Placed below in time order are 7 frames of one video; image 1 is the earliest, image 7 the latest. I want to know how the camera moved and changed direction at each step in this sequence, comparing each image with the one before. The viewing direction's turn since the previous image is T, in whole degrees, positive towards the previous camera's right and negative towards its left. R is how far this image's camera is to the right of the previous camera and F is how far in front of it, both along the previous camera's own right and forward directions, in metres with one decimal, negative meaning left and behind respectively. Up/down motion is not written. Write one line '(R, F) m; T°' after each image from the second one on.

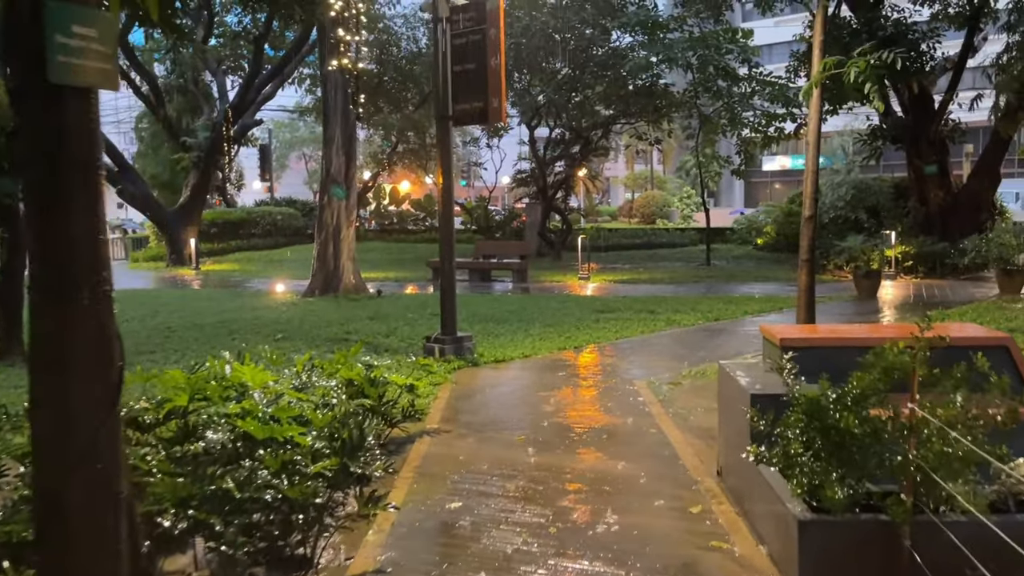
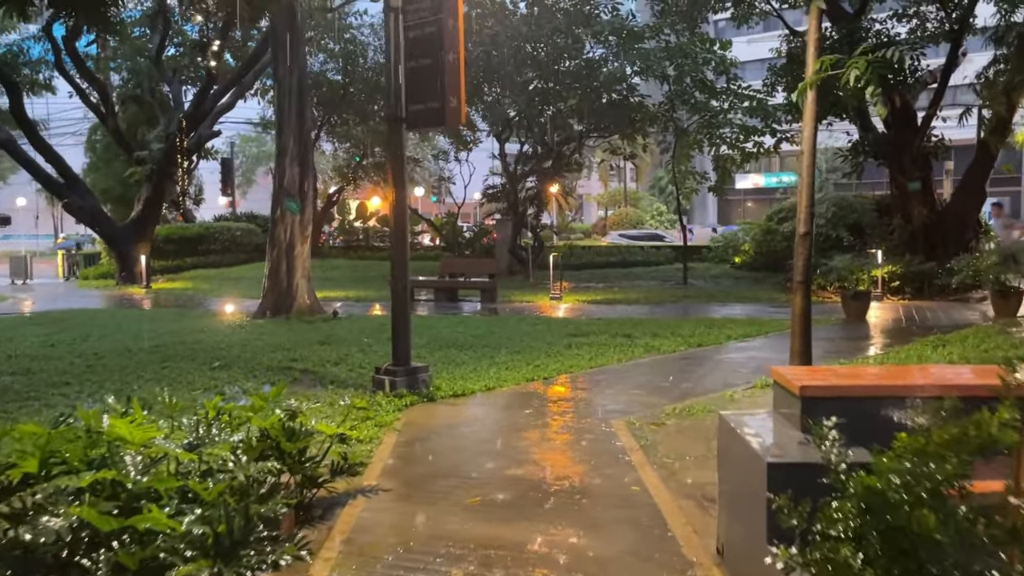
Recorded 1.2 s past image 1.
(+0.1, +1.1) m; +2°
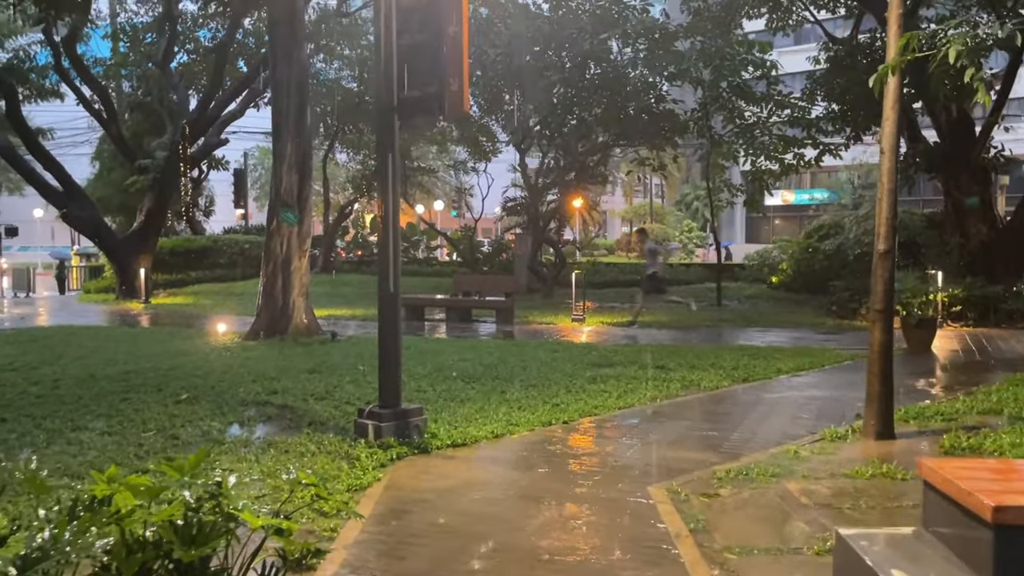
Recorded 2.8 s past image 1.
(+0.1, +1.6) m; -1°
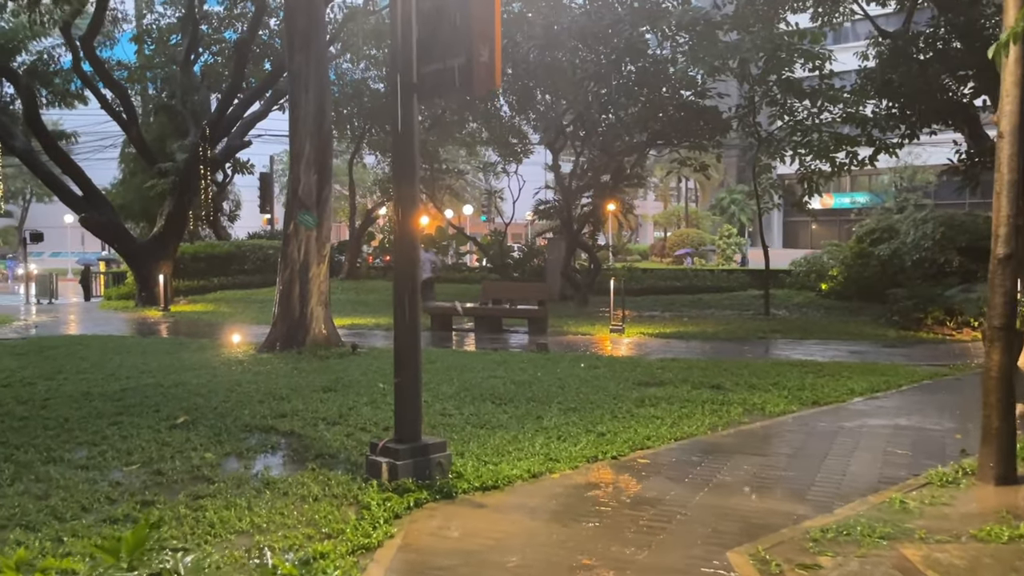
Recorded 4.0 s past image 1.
(-0.1, +1.1) m; -2°
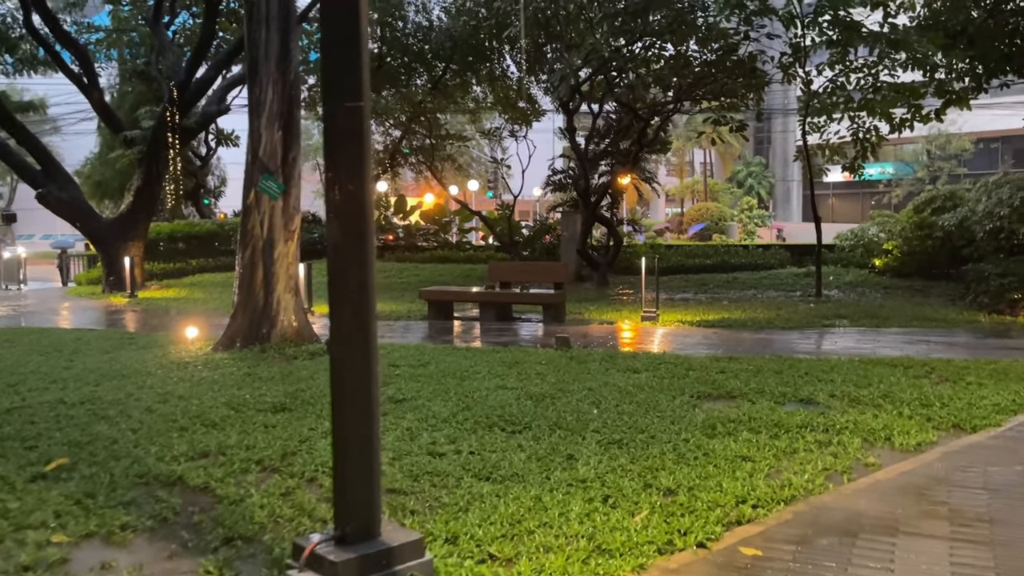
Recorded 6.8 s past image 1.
(-0.1, +2.6) m; -1°
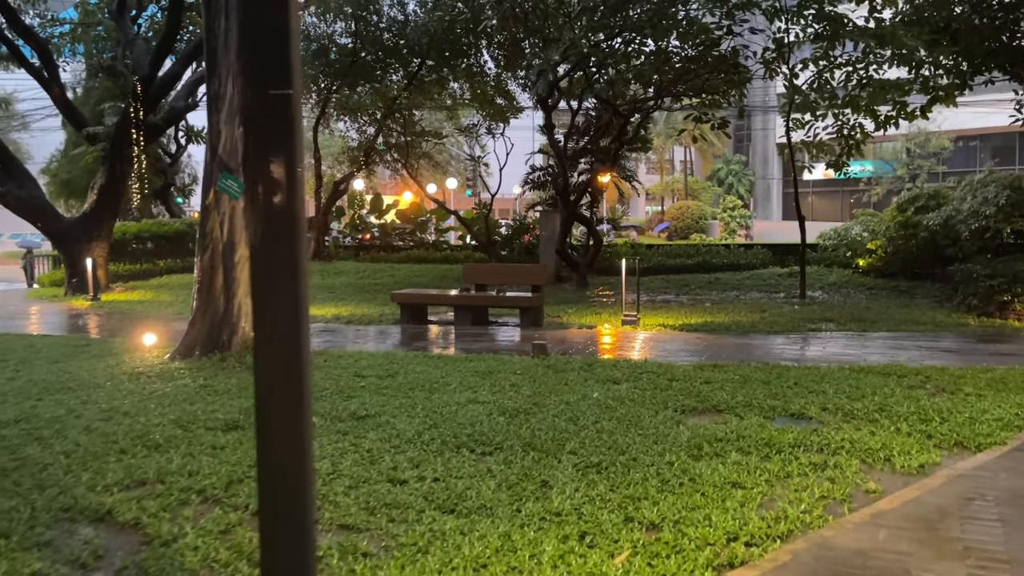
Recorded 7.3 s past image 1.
(+0.1, +0.5) m; +1°
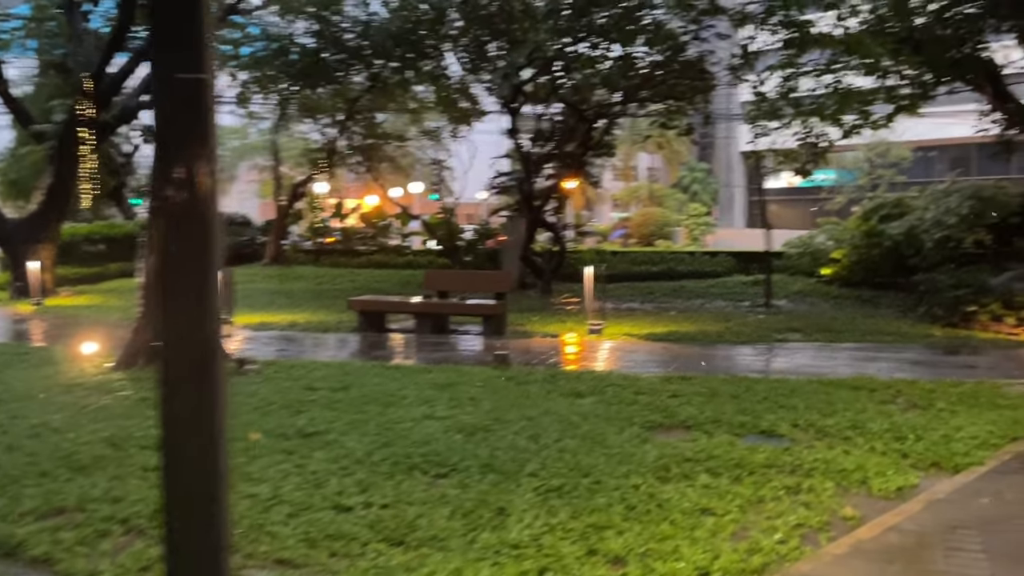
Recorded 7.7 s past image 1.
(0.0, +0.4) m; +2°
